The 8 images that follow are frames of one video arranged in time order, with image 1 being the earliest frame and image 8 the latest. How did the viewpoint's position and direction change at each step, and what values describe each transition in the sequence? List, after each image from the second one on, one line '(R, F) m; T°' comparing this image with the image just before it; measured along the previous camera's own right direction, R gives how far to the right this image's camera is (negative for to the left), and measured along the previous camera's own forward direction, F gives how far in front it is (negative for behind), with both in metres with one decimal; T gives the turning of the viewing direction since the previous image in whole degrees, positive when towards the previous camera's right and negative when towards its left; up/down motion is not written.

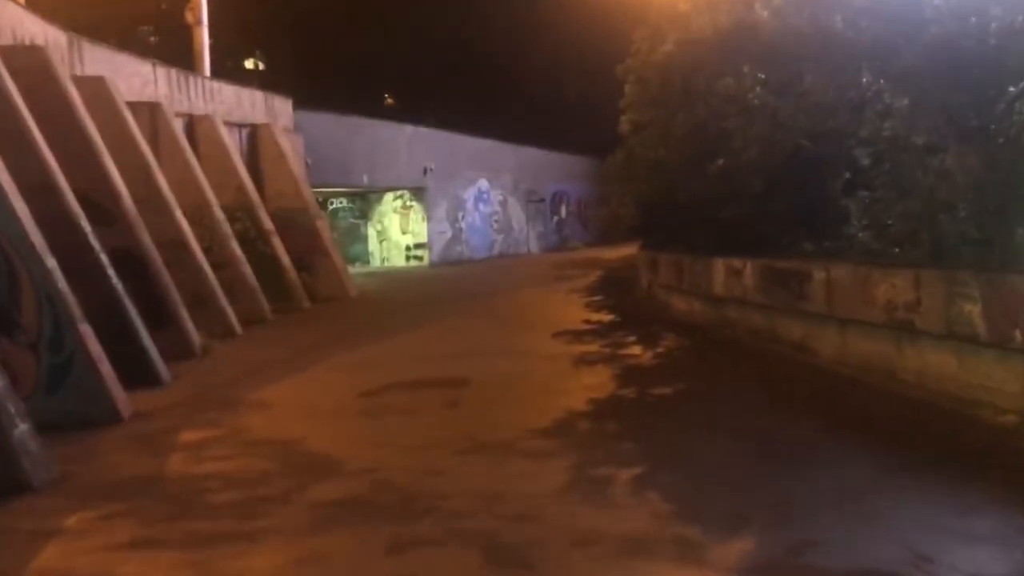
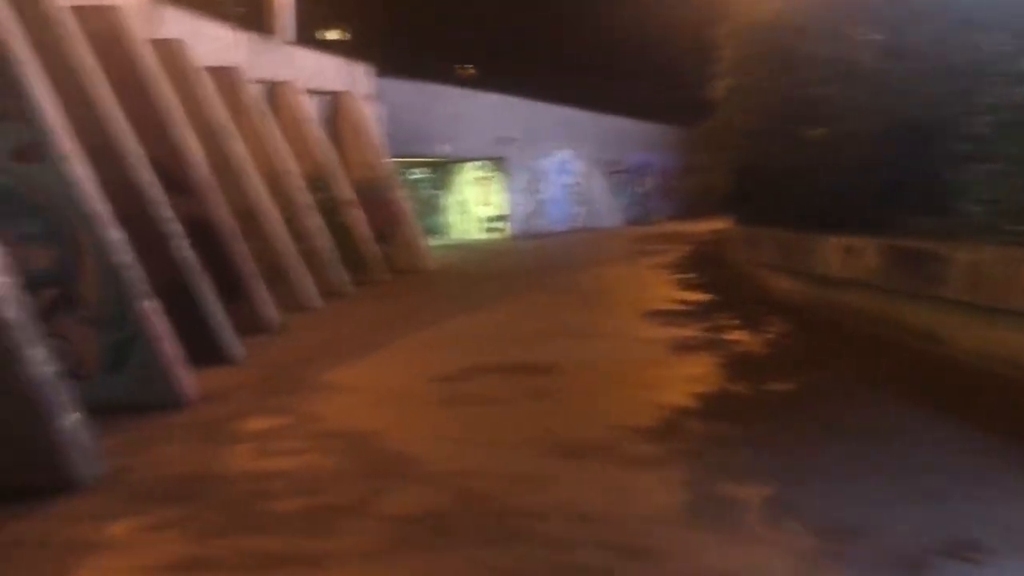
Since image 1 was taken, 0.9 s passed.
(-0.2, +1.1) m; -5°
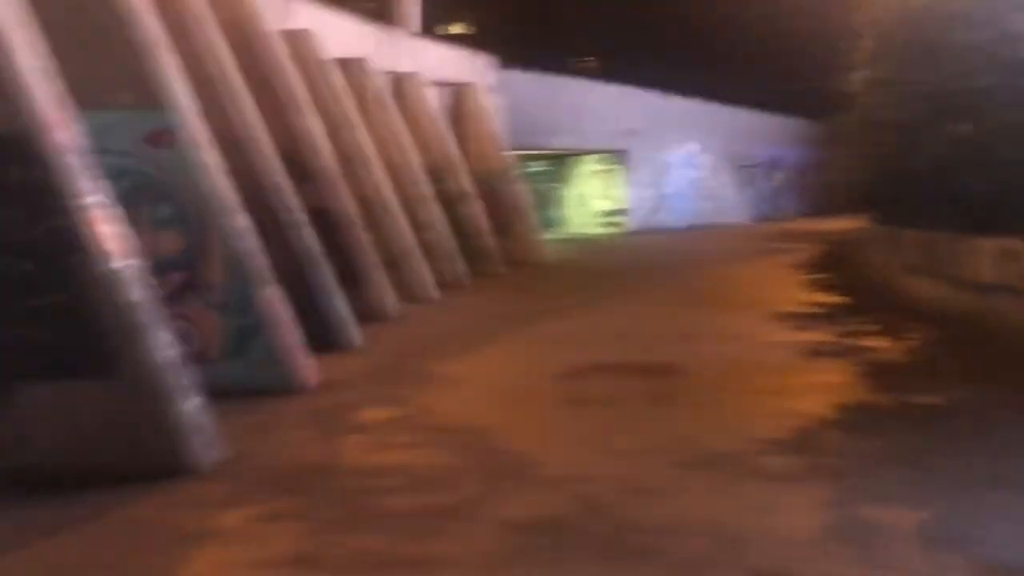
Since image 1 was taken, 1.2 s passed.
(-0.1, +0.3) m; -7°
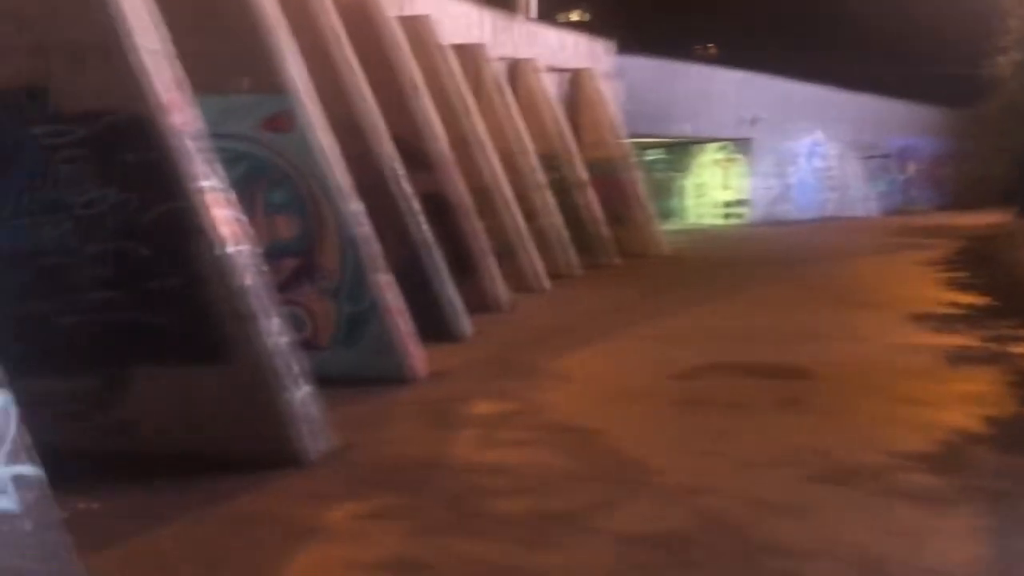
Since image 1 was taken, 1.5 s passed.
(-0.1, +0.4) m; -7°
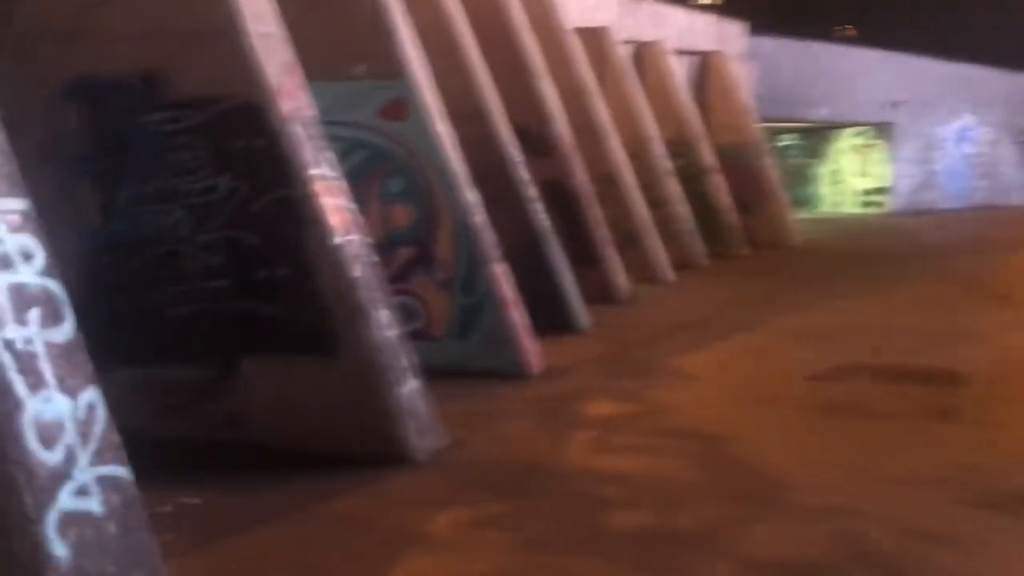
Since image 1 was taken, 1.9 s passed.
(0.0, +0.4) m; -8°
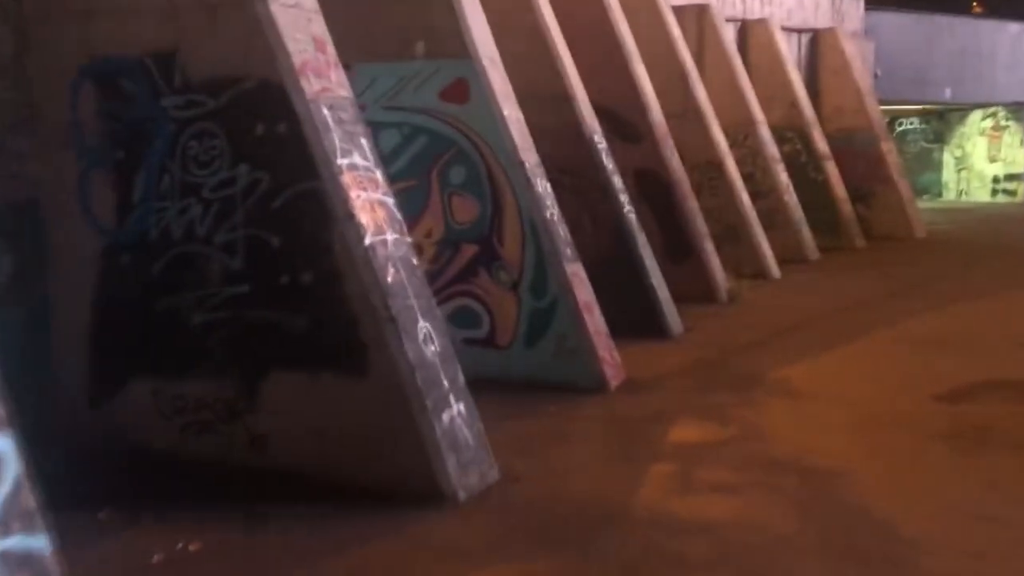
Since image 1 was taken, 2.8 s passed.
(+0.3, +1.0) m; -6°
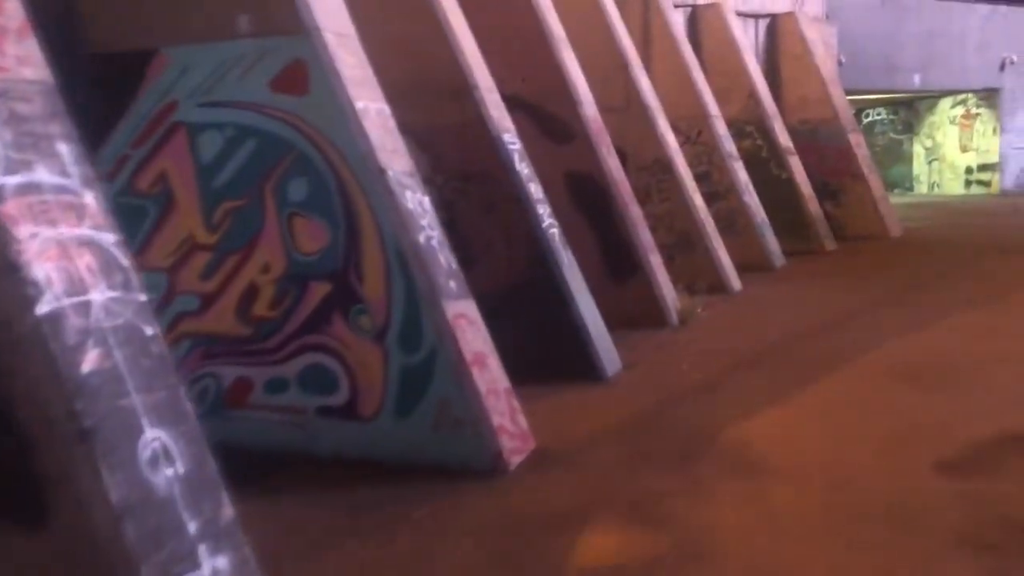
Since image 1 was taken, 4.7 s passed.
(+0.8, +2.1) m; +2°
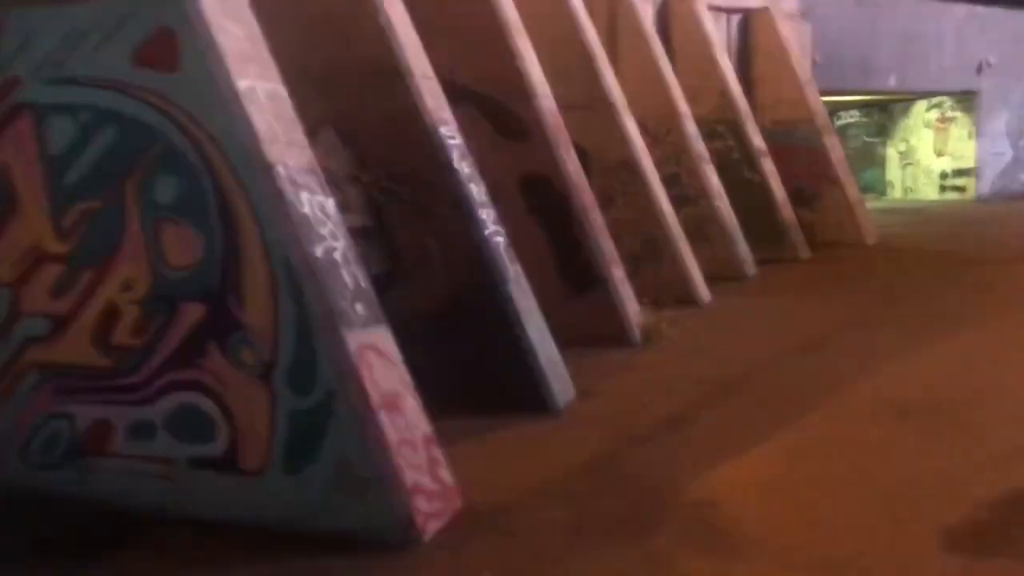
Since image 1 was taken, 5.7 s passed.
(+0.3, +1.2) m; +2°
